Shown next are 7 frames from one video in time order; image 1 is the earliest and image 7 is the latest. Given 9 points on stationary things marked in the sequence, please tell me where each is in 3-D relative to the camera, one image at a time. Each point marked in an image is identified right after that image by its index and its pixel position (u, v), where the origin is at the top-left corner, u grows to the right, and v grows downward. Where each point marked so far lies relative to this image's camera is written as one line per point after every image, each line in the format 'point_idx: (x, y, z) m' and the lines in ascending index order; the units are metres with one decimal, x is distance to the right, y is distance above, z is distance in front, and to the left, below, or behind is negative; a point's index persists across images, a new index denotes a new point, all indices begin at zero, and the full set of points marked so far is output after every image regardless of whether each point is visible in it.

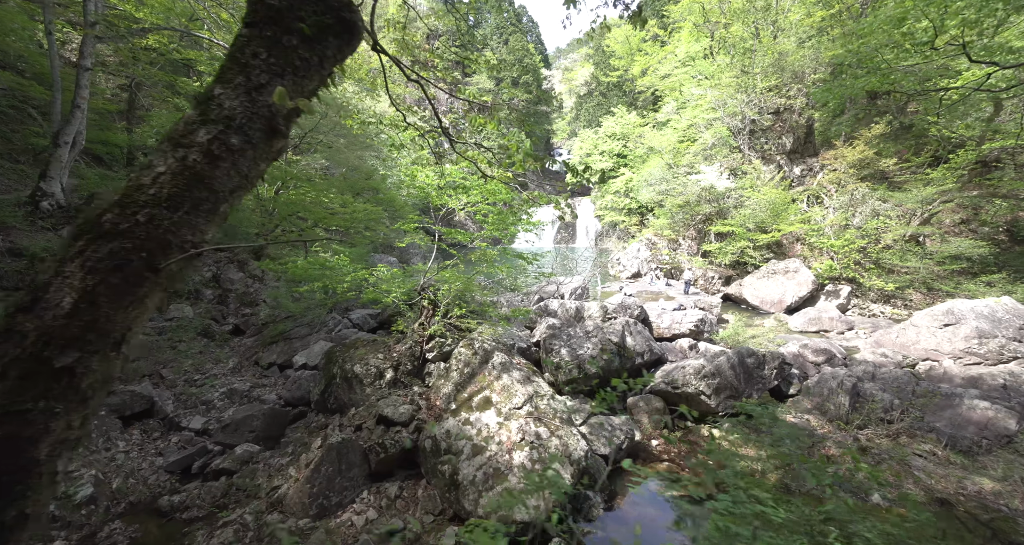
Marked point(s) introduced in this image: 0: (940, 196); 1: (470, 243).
0: (+15.5, +2.7, +14.5) m
1: (-0.8, +0.6, +7.6) m
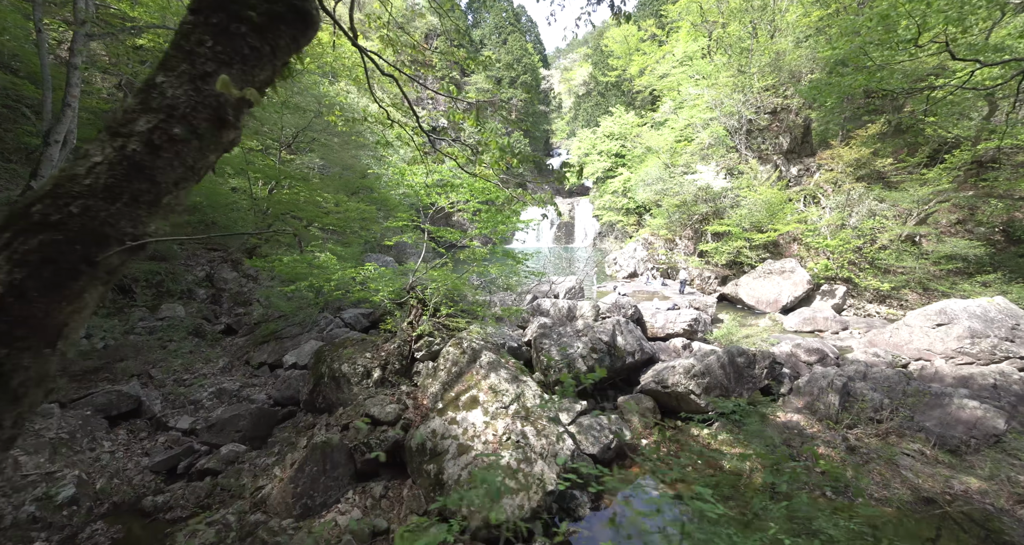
0: (+15.4, +2.7, +14.5) m
1: (-1.0, +0.6, +7.6) m
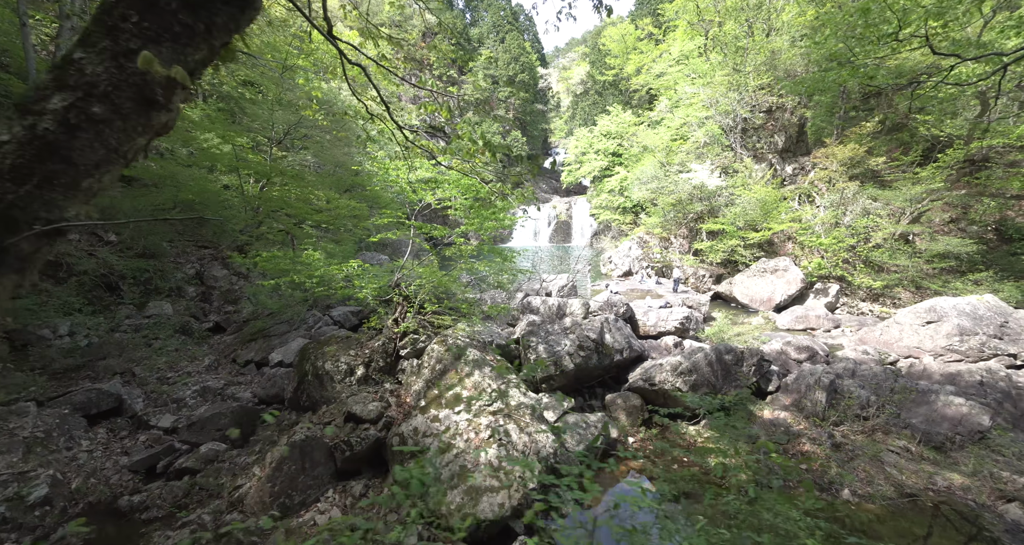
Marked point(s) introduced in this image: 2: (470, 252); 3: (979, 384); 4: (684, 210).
0: (+15.1, +2.8, +14.5) m
1: (-1.2, +0.6, +7.6) m
2: (-0.8, +0.4, +7.3) m
3: (+7.9, -1.9, +6.8) m
4: (+8.5, +3.1, +19.8) m
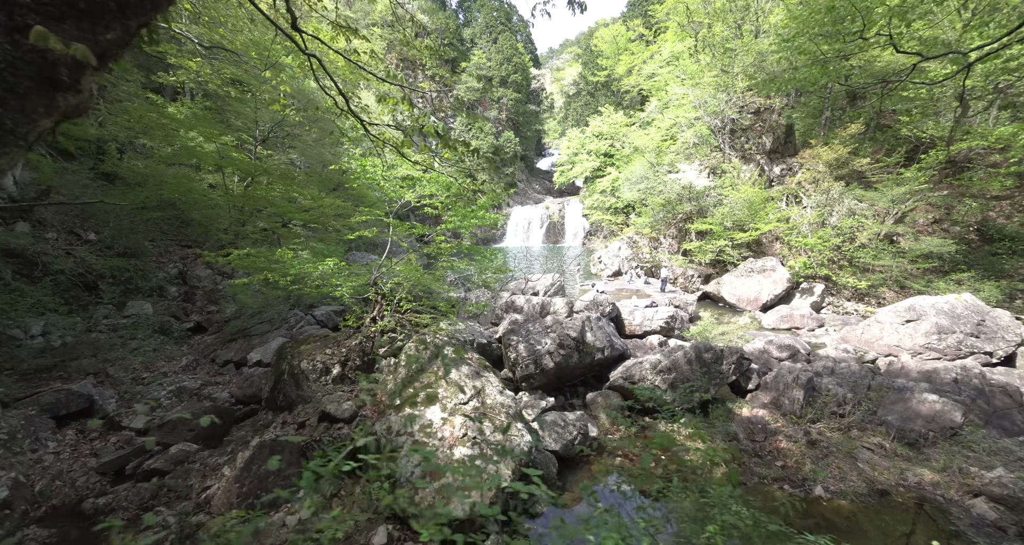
0: (+14.7, +2.8, +14.8) m
1: (-1.5, +0.7, +7.5) m
2: (-1.1, +0.4, +7.3) m
3: (+7.6, -1.9, +6.9) m
4: (+8.0, +3.1, +19.9) m
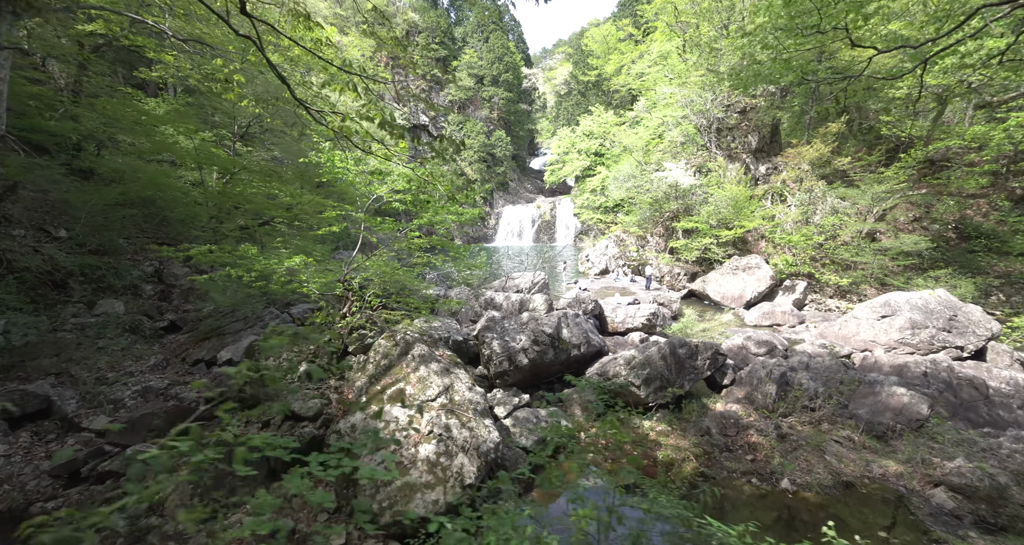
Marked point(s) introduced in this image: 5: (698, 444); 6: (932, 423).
0: (+14.1, +2.9, +15.0) m
1: (-2.0, +0.7, +7.5) m
2: (-1.6, +0.5, +7.2) m
3: (+7.1, -1.8, +7.0) m
4: (+7.4, +3.2, +20.0) m
5: (+2.5, -2.3, +5.5) m
6: (+5.8, -2.1, +5.6) m
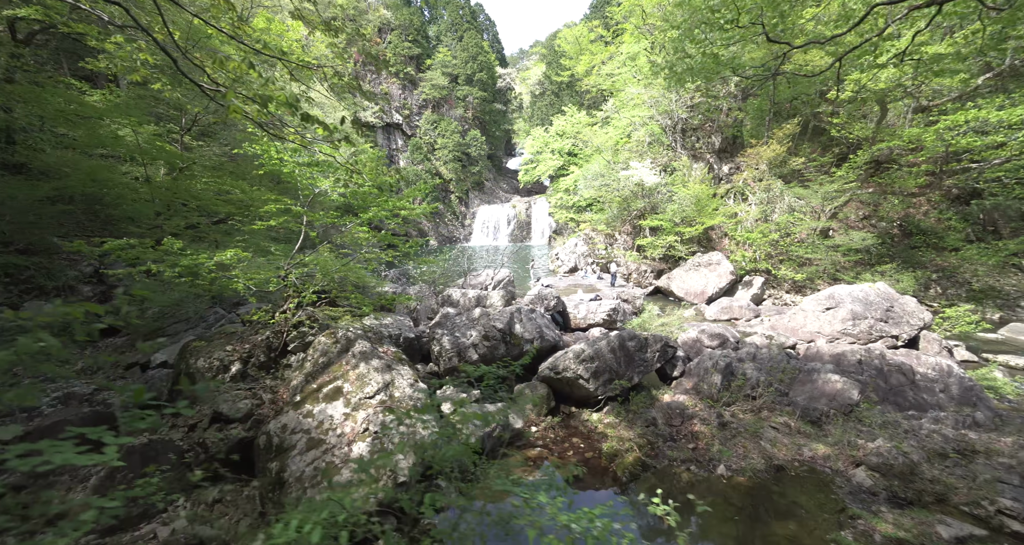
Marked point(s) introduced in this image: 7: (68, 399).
0: (+12.8, +3.1, +15.7) m
1: (-2.8, +0.8, +7.3) m
2: (-2.4, +0.6, +7.1) m
3: (+6.3, -1.6, +7.3) m
4: (+5.7, +3.4, +20.4) m
5: (+1.8, -2.3, +5.6) m
6: (+5.1, -2.0, +5.9) m
7: (-6.2, -1.8, +5.6) m
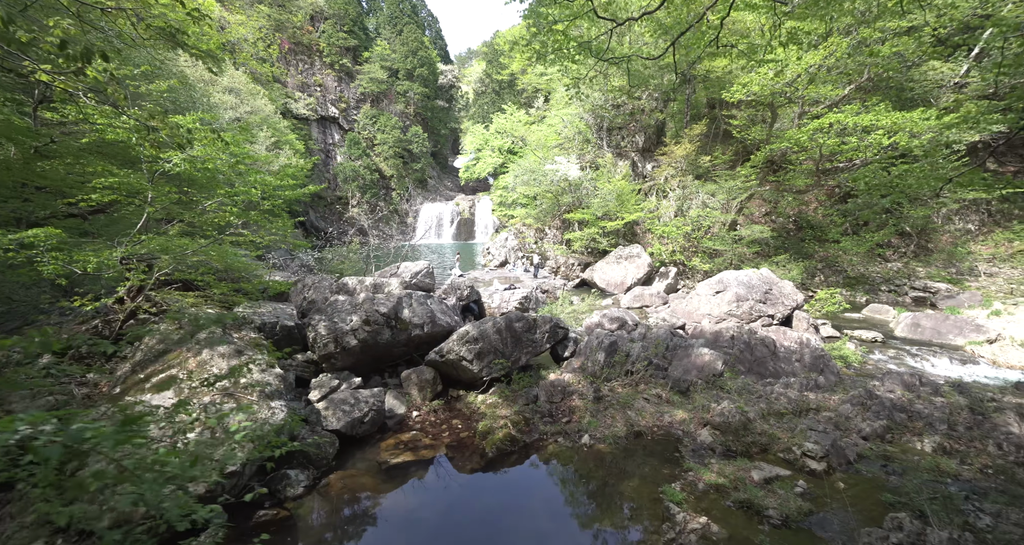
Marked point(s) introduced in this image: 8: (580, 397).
0: (+9.6, +3.6, +17.1) m
1: (-4.7, +1.0, +6.7) m
2: (-4.3, +0.8, +6.6) m
3: (+4.3, -1.3, +8.0) m
4: (+2.0, +3.7, +20.8) m
5: (+0.1, -2.0, +5.6) m
6: (+3.3, -1.6, +6.4) m
7: (-7.9, -1.6, +4.6) m
8: (+1.0, -1.9, +6.0) m
